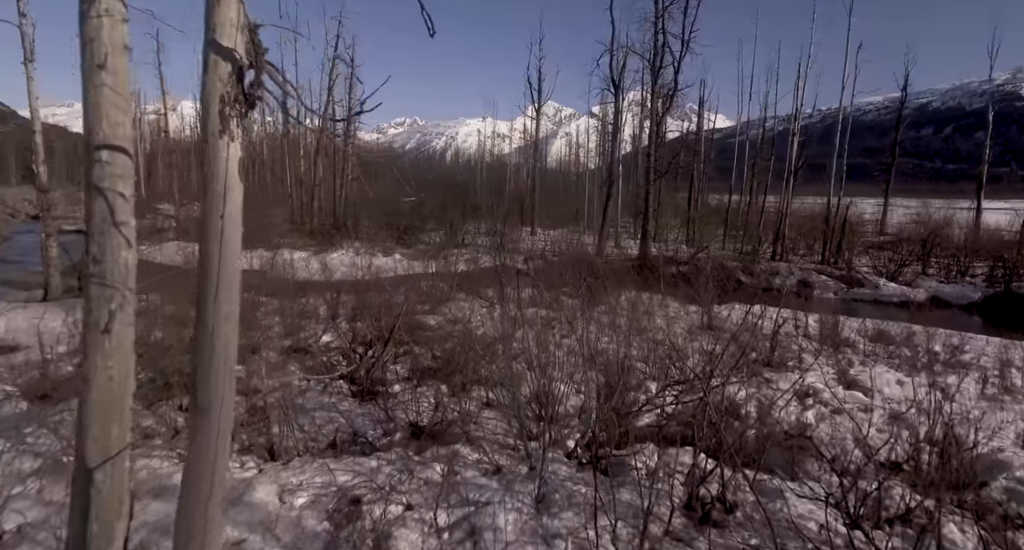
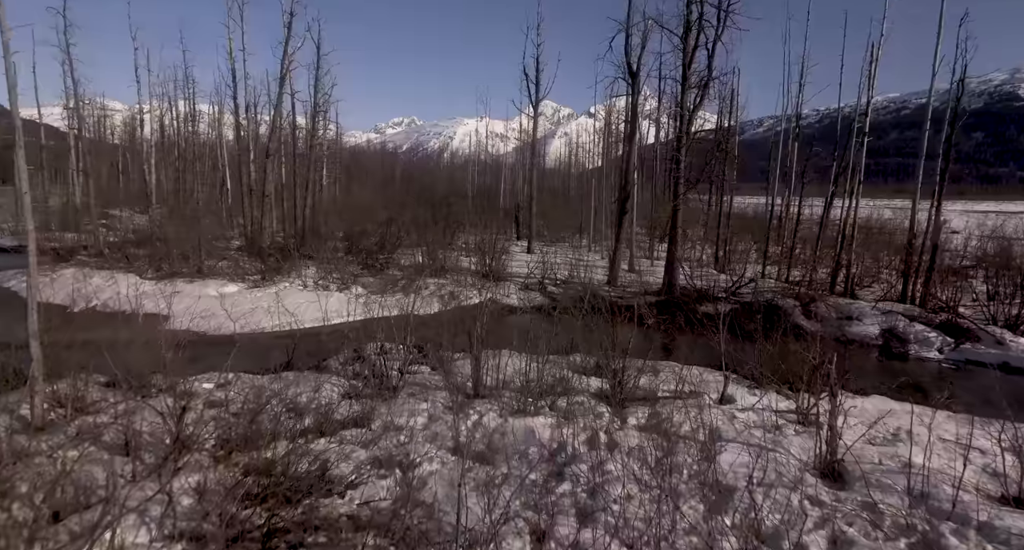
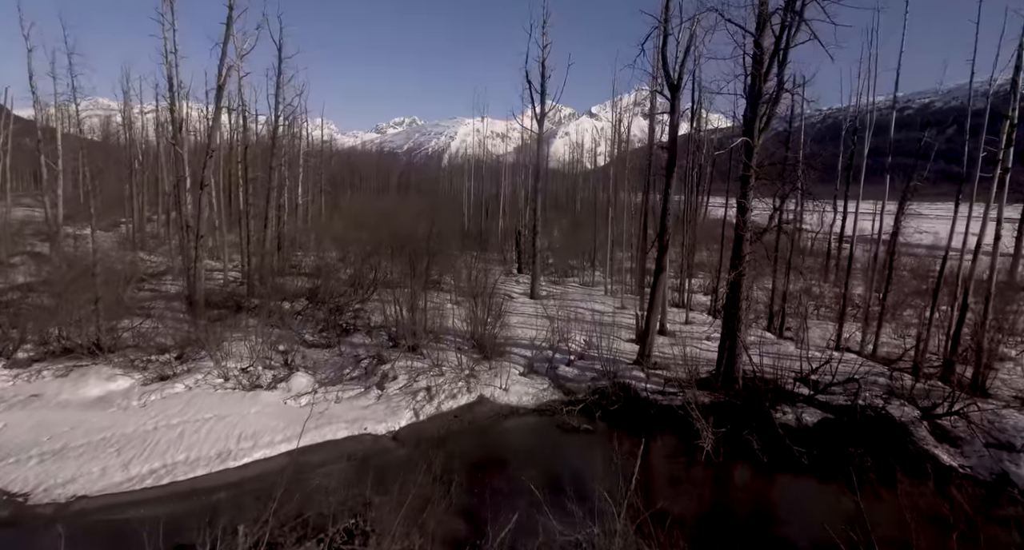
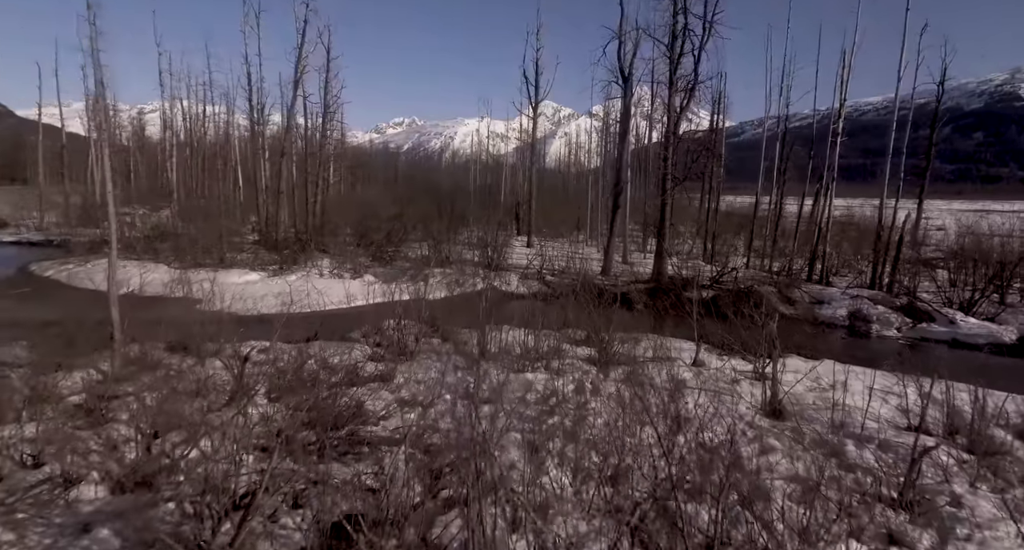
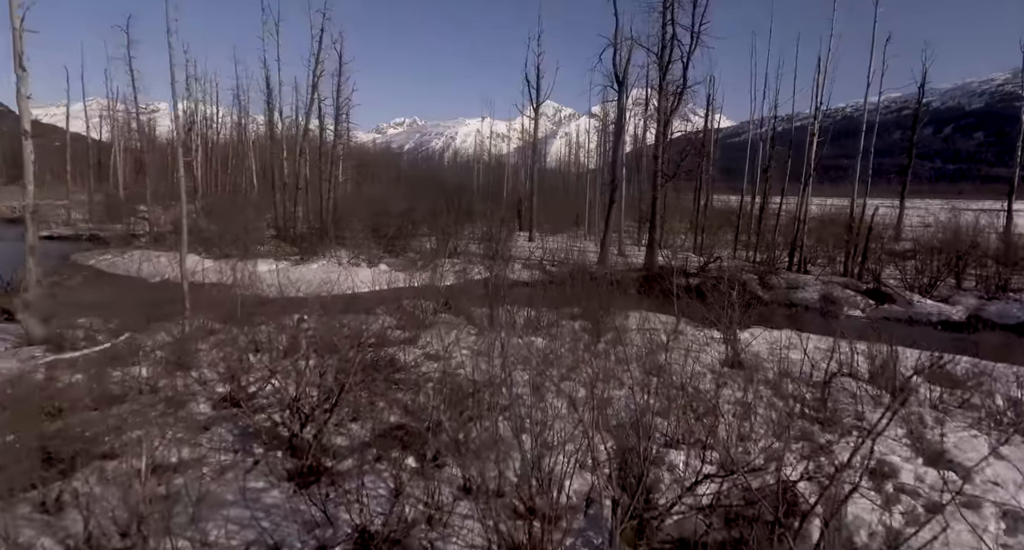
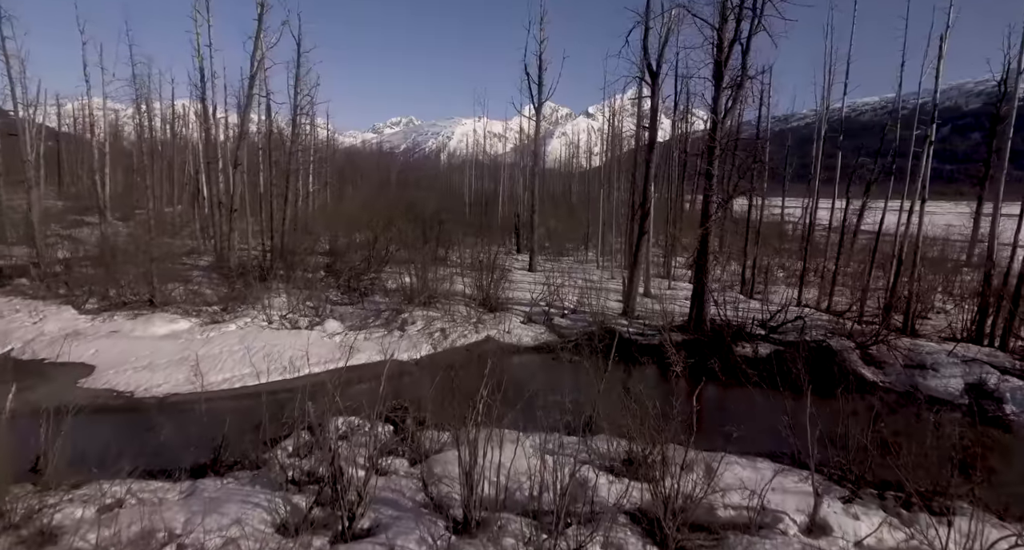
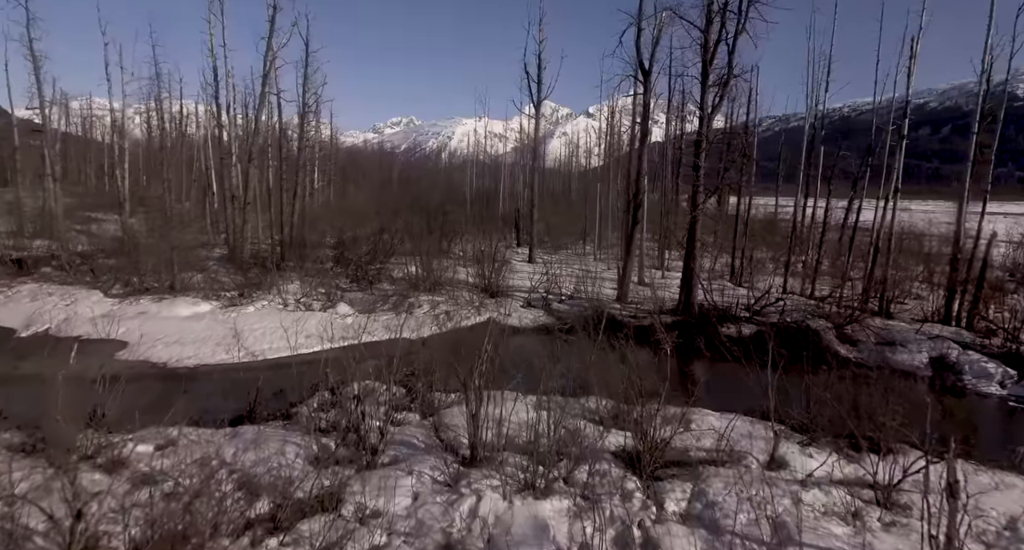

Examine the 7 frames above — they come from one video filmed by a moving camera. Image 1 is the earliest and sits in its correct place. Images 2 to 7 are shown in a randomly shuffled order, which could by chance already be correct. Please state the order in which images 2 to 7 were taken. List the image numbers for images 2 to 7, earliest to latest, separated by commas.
5, 4, 2, 7, 6, 3
